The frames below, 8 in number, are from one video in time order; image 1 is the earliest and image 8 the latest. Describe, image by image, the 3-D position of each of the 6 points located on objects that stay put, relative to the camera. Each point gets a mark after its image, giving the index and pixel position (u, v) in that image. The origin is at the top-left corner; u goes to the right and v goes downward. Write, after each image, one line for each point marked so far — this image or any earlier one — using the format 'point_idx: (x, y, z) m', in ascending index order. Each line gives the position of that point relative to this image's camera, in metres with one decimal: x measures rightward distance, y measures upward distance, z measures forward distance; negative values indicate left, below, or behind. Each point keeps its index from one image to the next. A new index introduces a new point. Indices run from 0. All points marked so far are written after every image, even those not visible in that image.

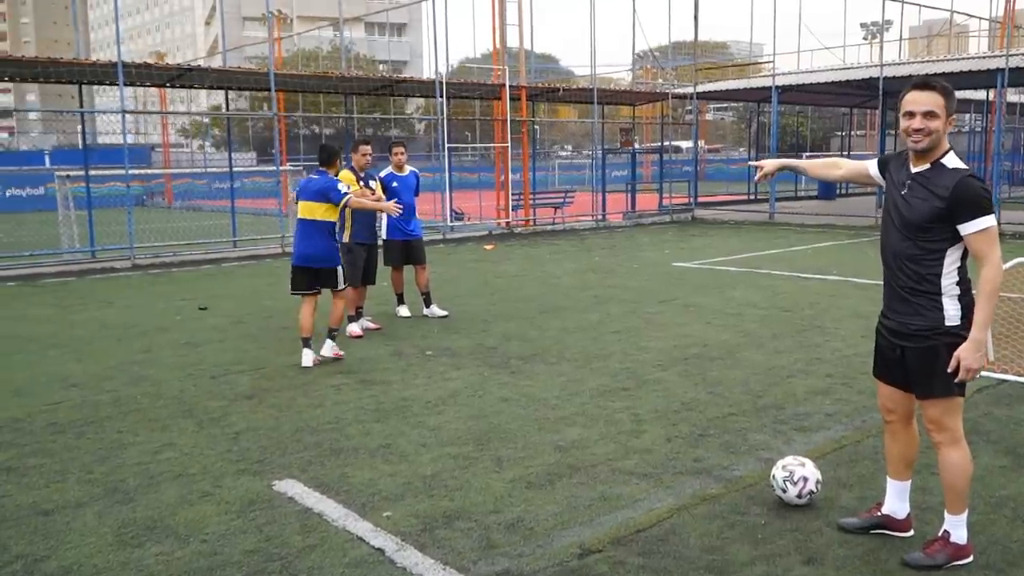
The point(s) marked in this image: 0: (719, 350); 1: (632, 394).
0: (+1.6, -0.5, +7.2) m
1: (+0.8, -0.7, +5.8) m
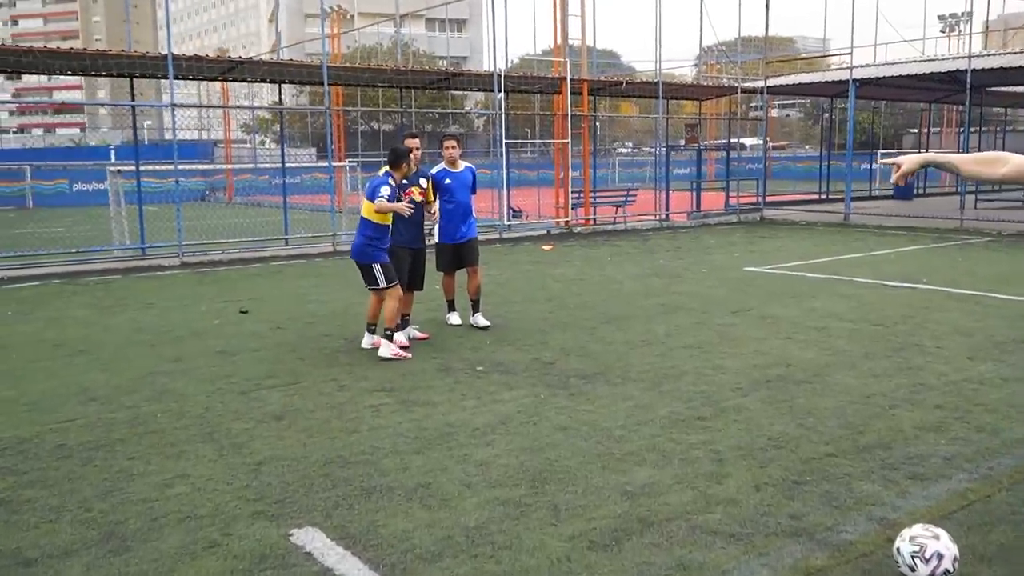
0: (+2.0, -0.6, +6.4) m
1: (+1.1, -0.8, +5.1) m
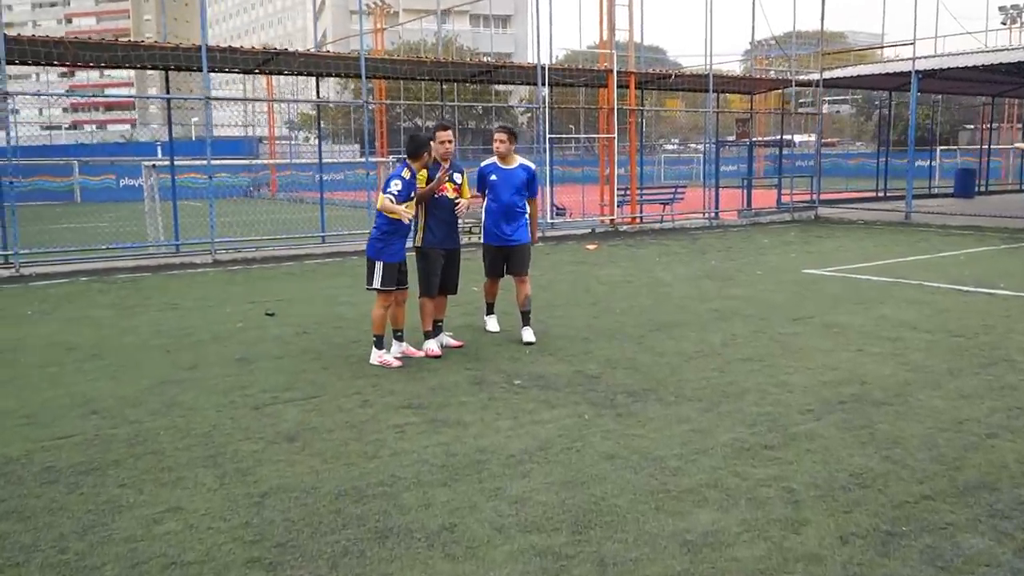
0: (+2.3, -0.6, +5.7) m
1: (+1.3, -0.8, +4.4) m
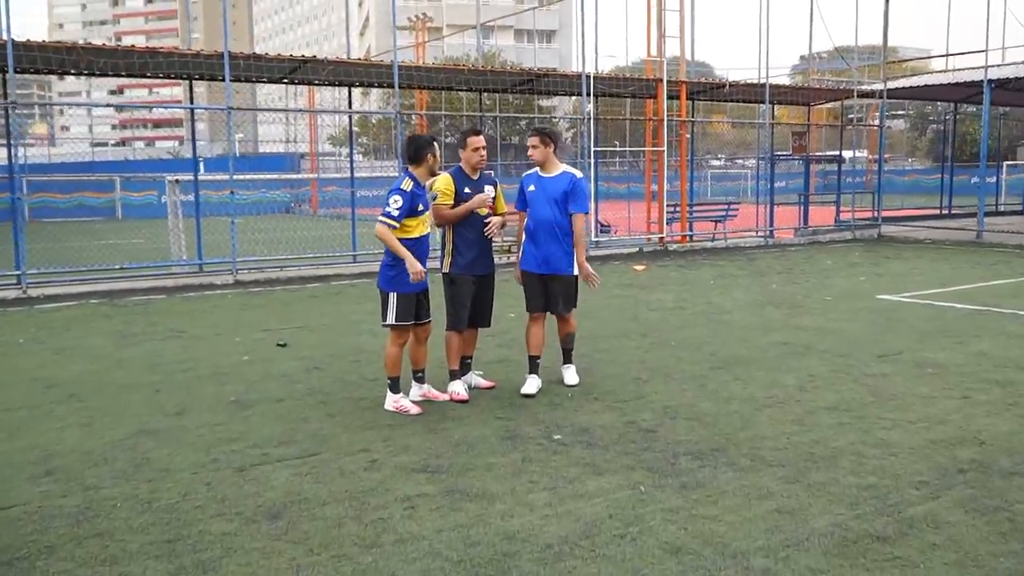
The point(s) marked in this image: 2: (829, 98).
0: (+2.5, -0.8, +4.6) m
1: (+1.4, -1.0, +3.4) m
2: (+6.6, +3.9, +19.2) m
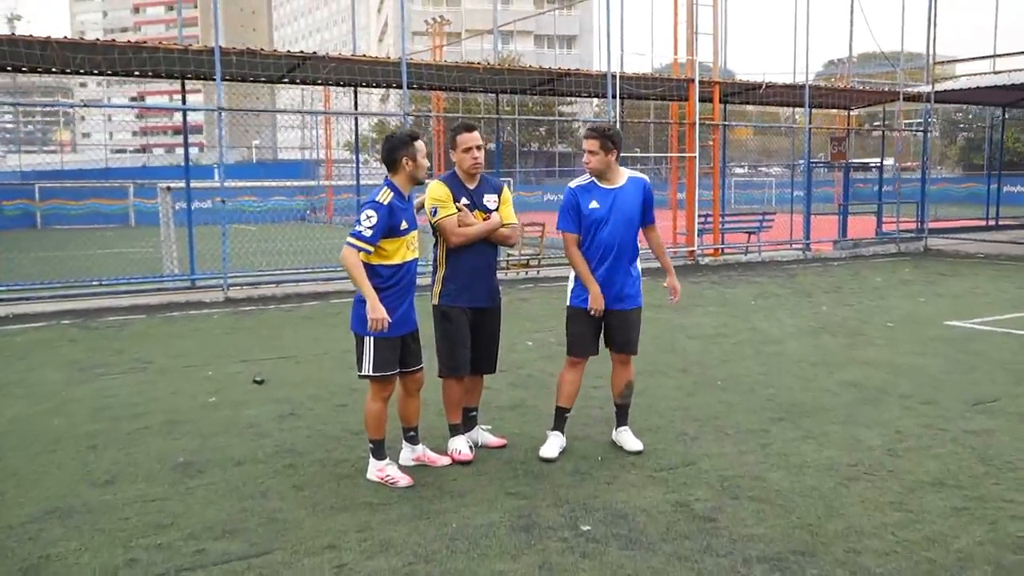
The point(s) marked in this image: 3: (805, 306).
0: (+2.5, -1.0, +3.4) m
1: (+1.4, -1.2, +2.2) m
2: (+6.9, +3.6, +18.0) m
3: (+3.2, -0.2, +10.2) m
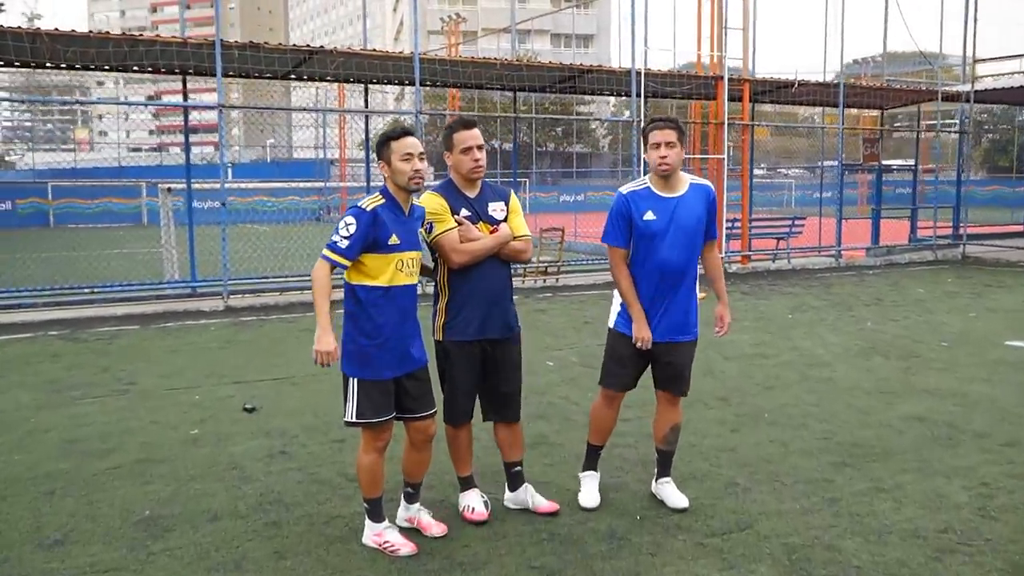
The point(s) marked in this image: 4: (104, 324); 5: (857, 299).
0: (+2.6, -1.2, +2.6) m
1: (+1.5, -1.3, +1.4) m
2: (+7.3, +3.5, +17.2) m
3: (+3.4, -0.3, +9.5) m
4: (-4.1, -0.4, +9.5) m
5: (+4.2, -0.1, +11.2) m
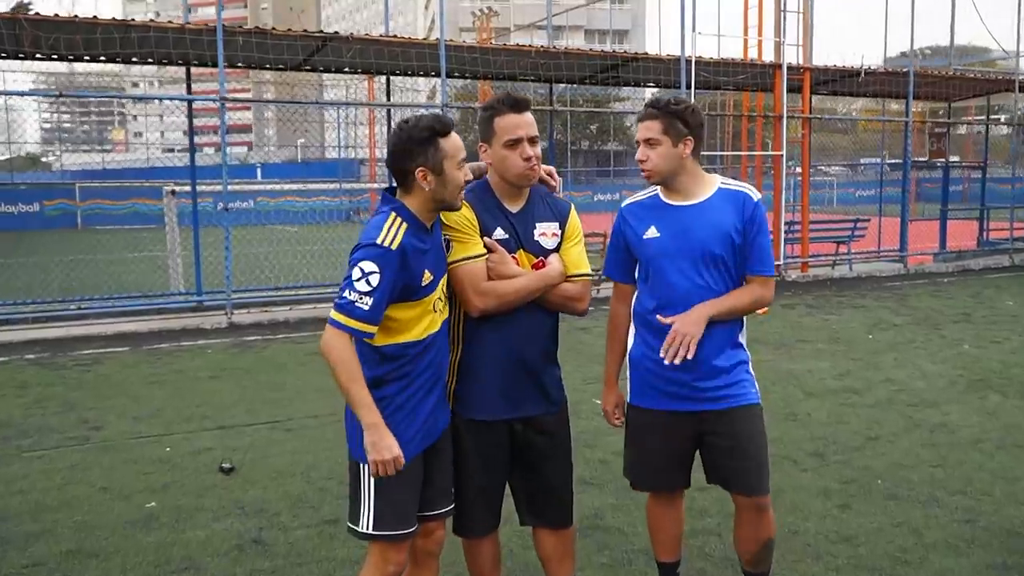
0: (+2.7, -1.3, +1.3) m
1: (+1.5, -1.4, +0.2) m
2: (+7.9, +3.3, +15.7) m
3: (+3.8, -0.5, +8.1) m
4: (-3.8, -0.5, +8.4) m
5: (+4.5, -0.3, +9.8) m
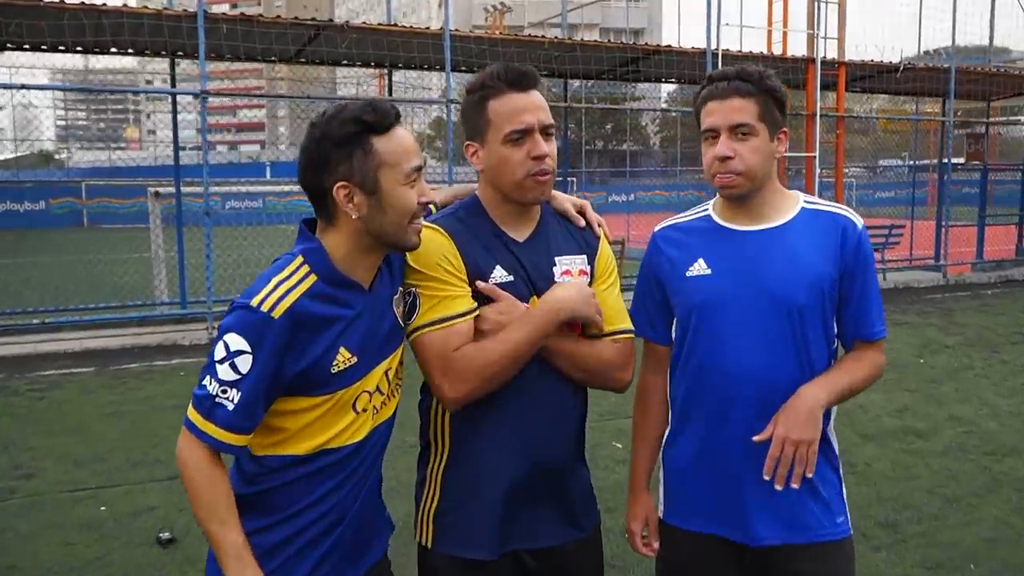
0: (+2.7, -1.5, +0.4) m
1: (+1.5, -1.6, -0.7) m
2: (+8.1, +3.2, +14.7) m
3: (+3.8, -0.6, +7.2) m
4: (-3.7, -0.6, +7.6) m
5: (+4.6, -0.4, +8.9) m
